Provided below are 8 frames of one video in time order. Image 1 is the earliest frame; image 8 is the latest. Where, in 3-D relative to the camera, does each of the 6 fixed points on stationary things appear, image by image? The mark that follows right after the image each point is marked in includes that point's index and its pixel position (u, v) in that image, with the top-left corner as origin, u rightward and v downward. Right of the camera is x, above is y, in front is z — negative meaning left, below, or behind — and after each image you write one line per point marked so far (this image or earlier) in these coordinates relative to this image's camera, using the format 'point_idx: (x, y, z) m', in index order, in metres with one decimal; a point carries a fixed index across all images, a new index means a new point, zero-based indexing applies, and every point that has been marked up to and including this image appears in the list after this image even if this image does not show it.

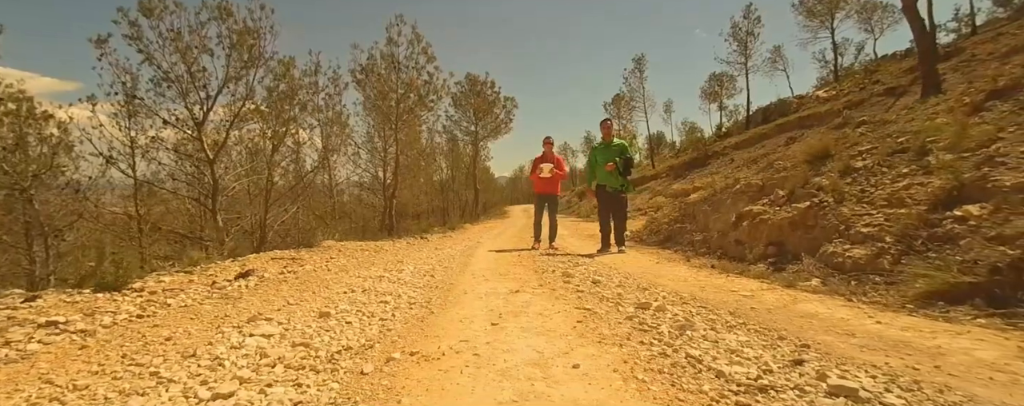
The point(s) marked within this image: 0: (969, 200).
0: (+6.9, 0.0, +7.2) m
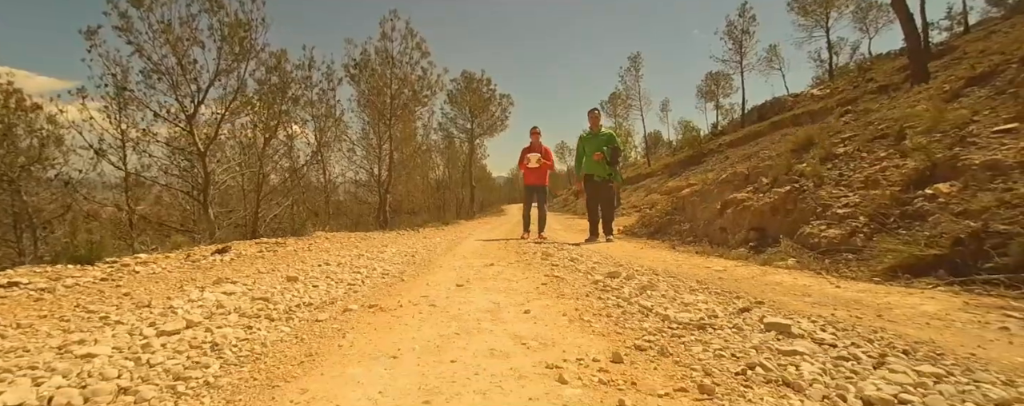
0: (+6.6, +0.4, +7.4) m
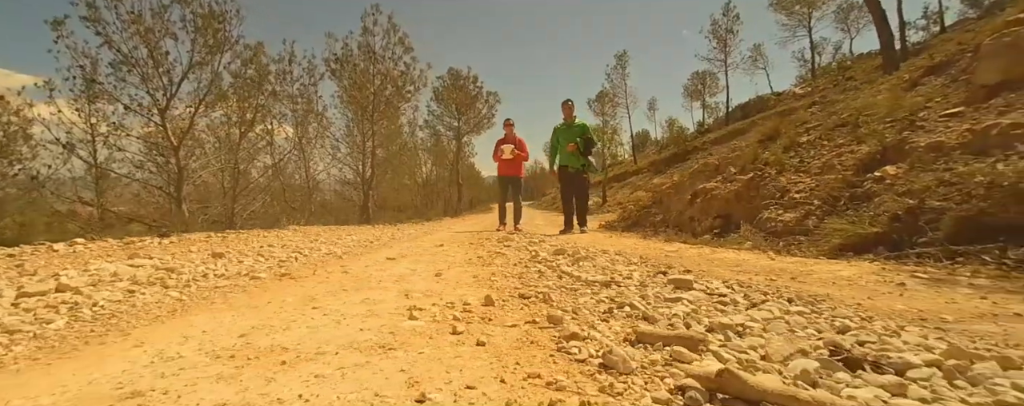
0: (+5.9, +0.6, +7.5) m
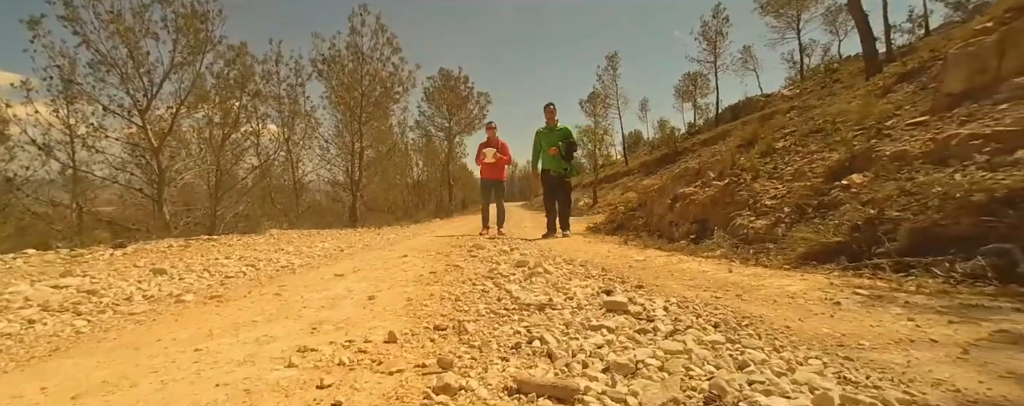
0: (+5.4, +0.5, +7.6) m
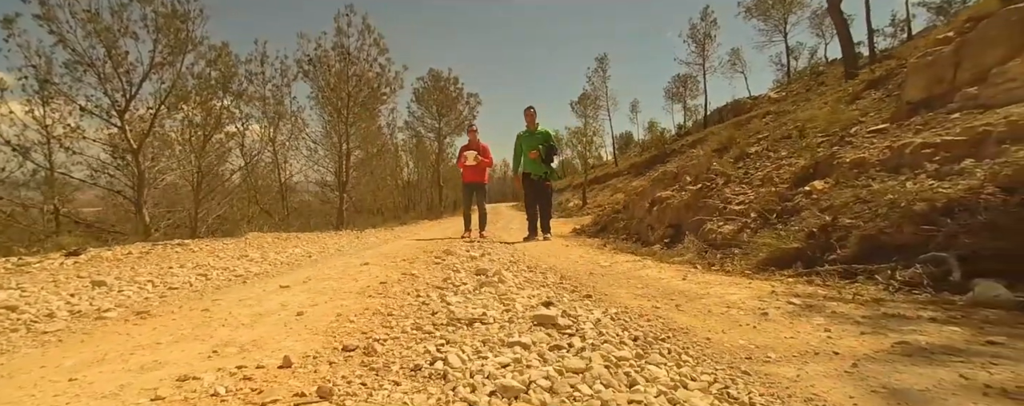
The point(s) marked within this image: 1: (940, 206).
0: (+5.0, +0.4, +7.8) m
1: (+4.2, 0.0, +4.8) m
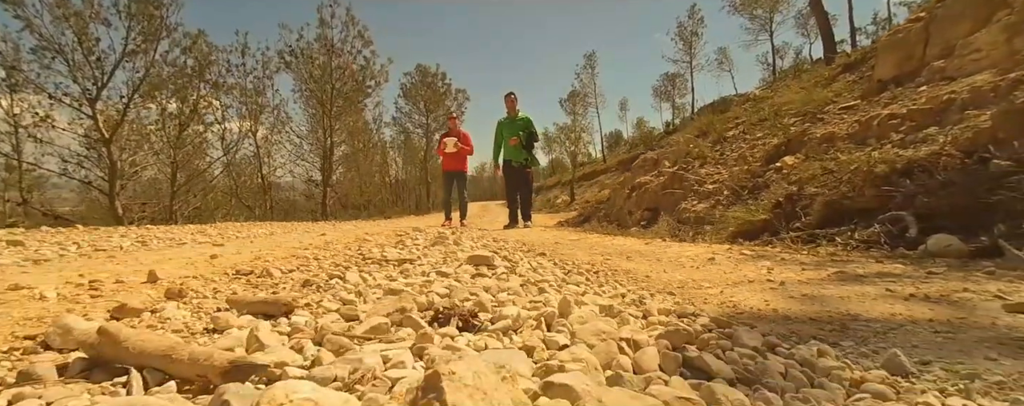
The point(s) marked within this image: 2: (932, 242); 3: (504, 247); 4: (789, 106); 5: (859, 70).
0: (+4.5, +0.8, +7.8) m
1: (+3.8, +0.3, +4.8) m
2: (+3.2, -0.3, +3.7) m
3: (-0.1, -0.4, +4.2) m
4: (+6.4, +2.3, +11.3) m
5: (+8.1, +3.1, +11.3) m
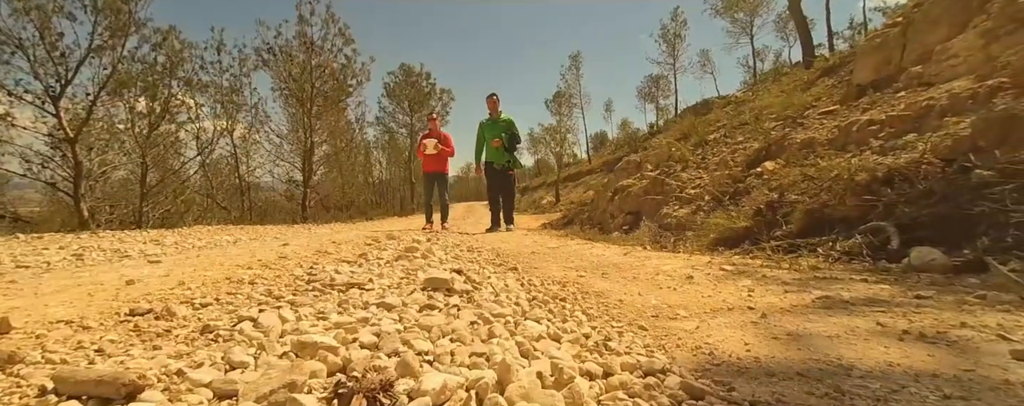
0: (+4.2, +0.7, +7.7) m
1: (+3.6, +0.3, +4.7) m
2: (+3.0, -0.4, +3.6) m
3: (-0.3, -0.5, +4.0) m
4: (+6.0, +2.2, +11.3) m
5: (+7.6, +3.0, +11.3) m
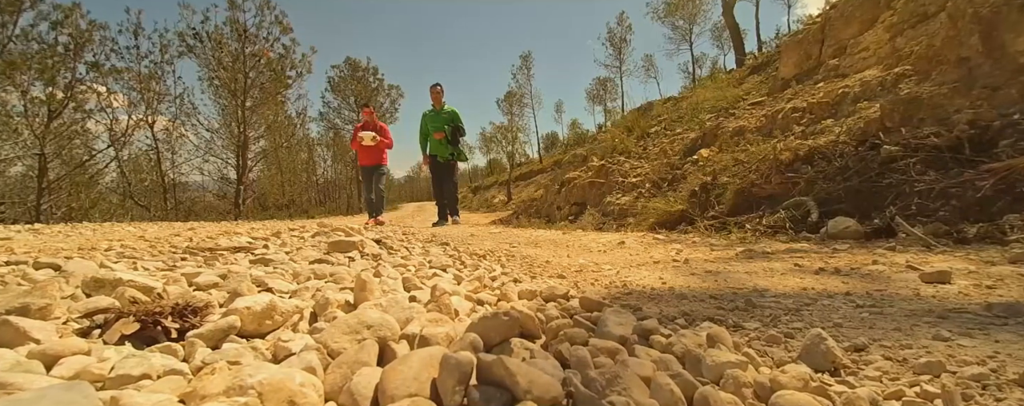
0: (+3.2, +0.9, +8.0) m
1: (+3.0, +0.5, +4.9) m
2: (+2.5, -0.2, +3.8) m
3: (-0.8, -0.3, +3.8) m
4: (+4.6, +2.4, +11.7) m
5: (+6.2, +3.2, +11.9) m
